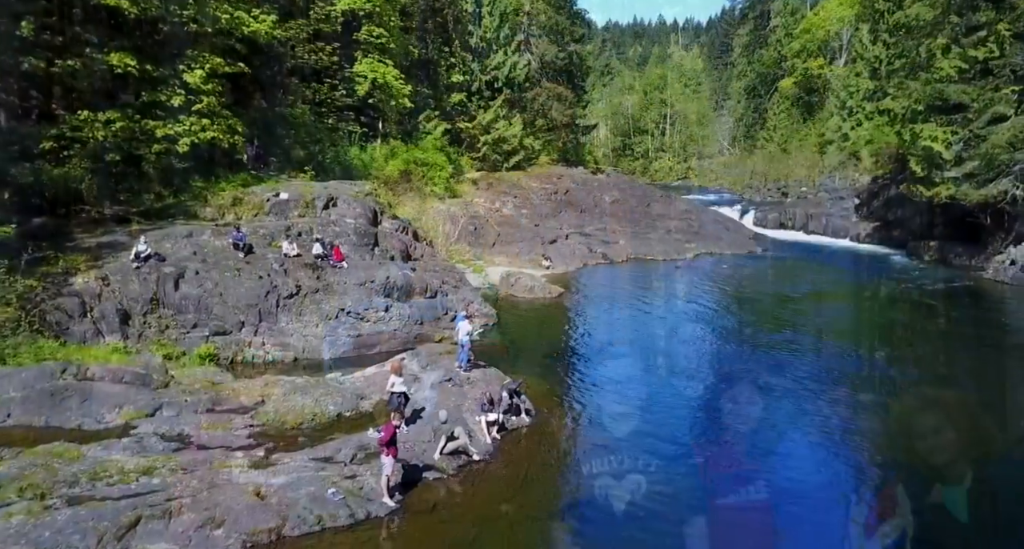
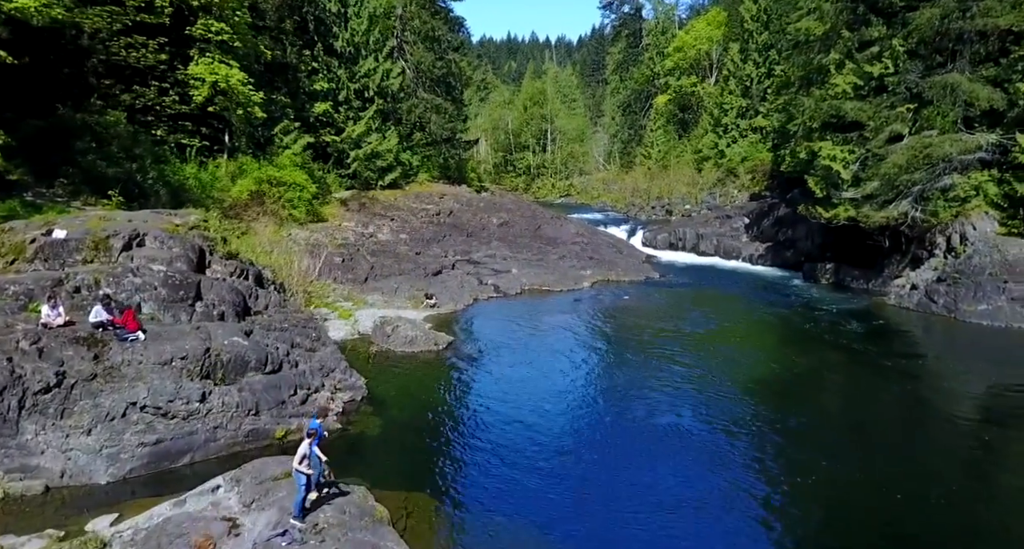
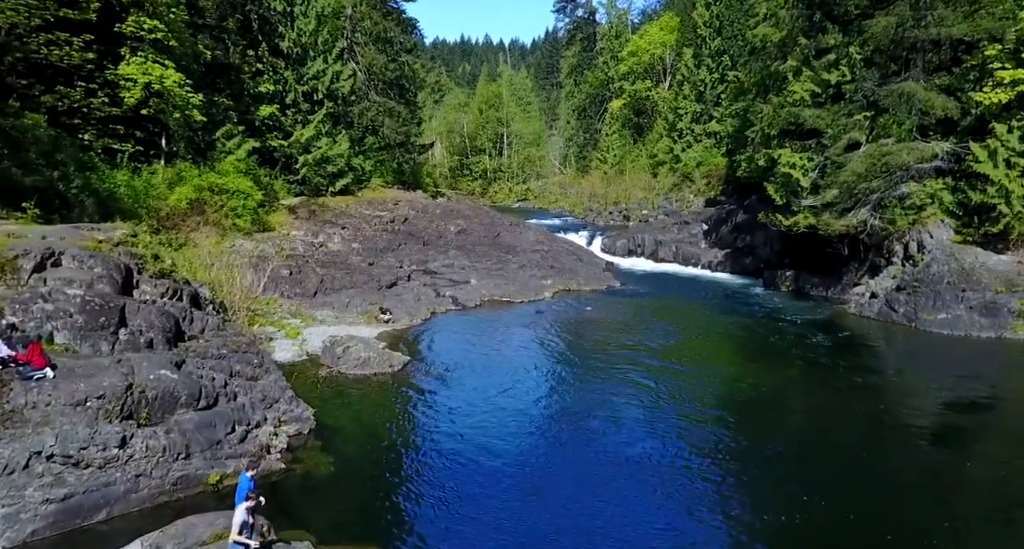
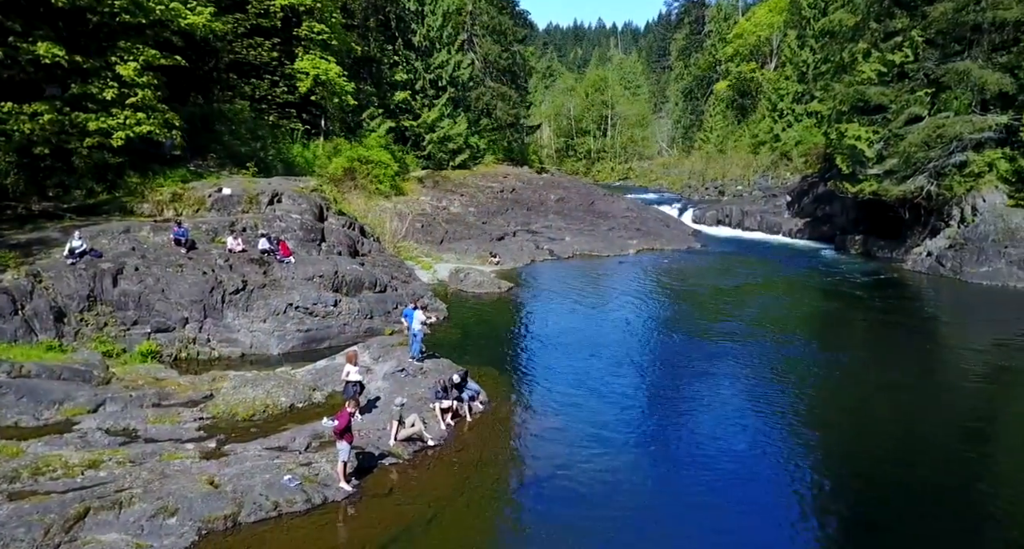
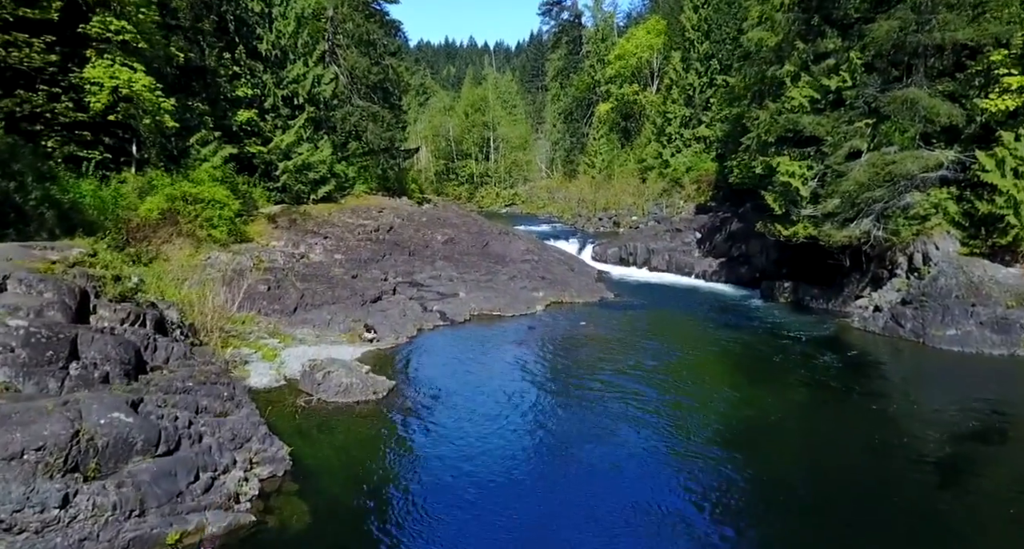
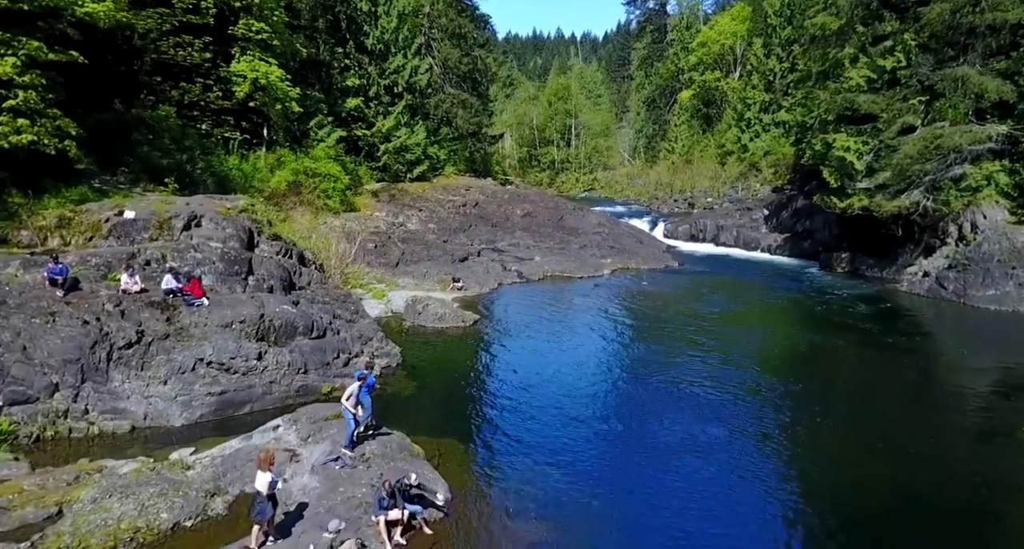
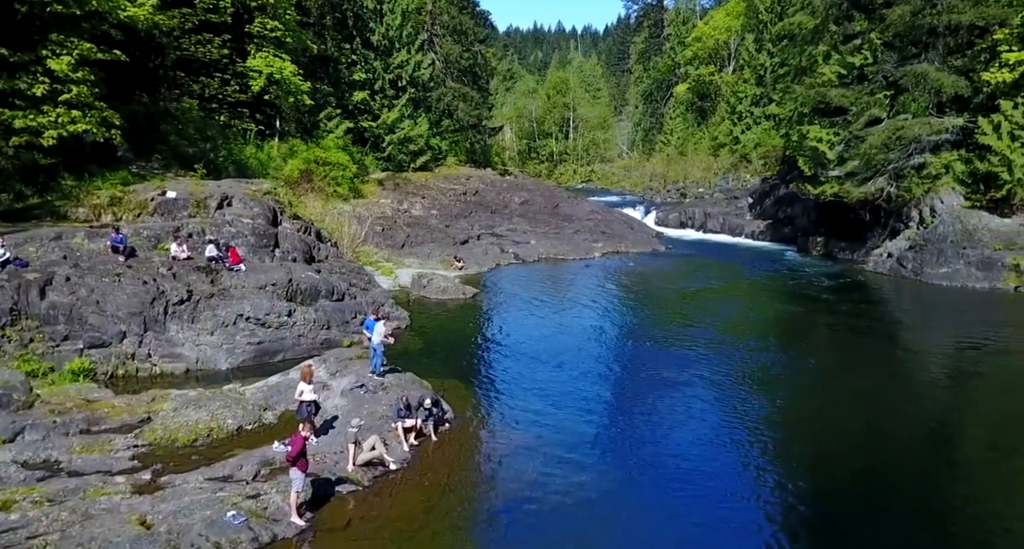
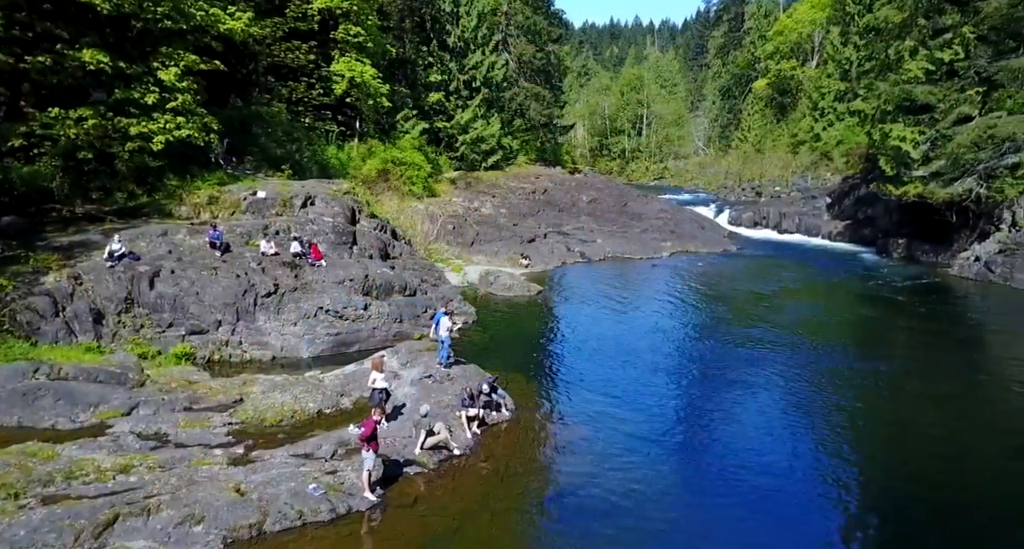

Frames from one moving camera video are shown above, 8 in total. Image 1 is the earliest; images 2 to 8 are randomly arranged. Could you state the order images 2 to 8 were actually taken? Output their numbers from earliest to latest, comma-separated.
8, 4, 7, 6, 2, 3, 5
